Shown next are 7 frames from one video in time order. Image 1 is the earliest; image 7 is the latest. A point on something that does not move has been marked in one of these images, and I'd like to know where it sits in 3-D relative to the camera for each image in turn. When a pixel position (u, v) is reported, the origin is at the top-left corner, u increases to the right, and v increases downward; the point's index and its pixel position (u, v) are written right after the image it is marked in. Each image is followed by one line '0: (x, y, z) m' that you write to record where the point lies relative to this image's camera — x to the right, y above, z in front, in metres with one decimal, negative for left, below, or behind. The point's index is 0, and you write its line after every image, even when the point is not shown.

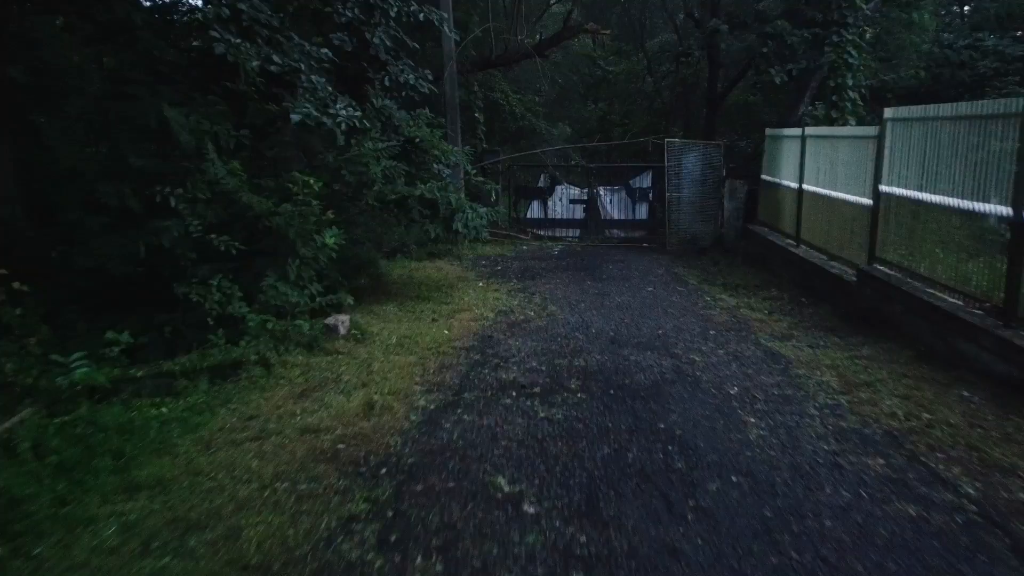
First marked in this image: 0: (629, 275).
0: (+1.9, +0.2, +12.2) m
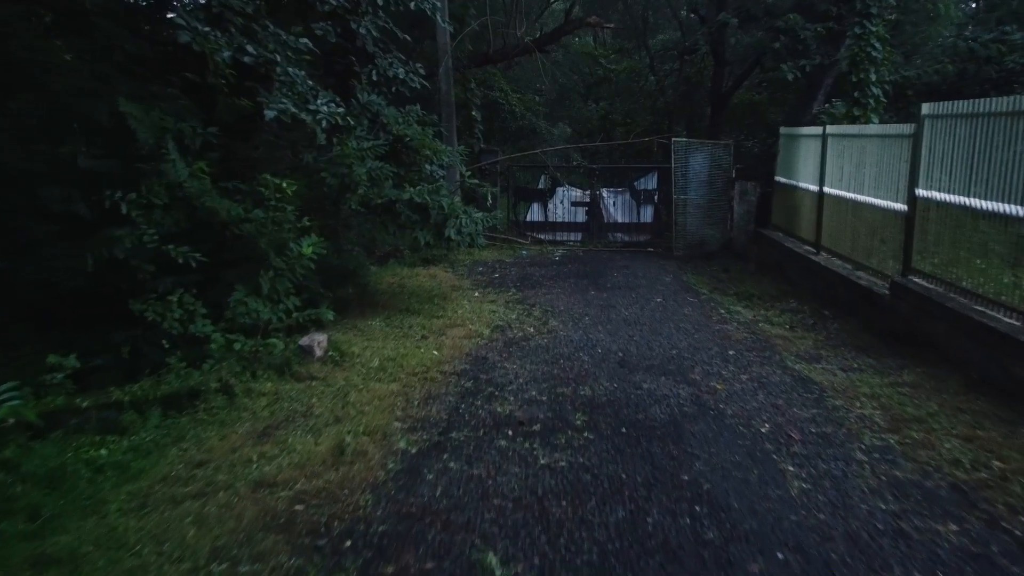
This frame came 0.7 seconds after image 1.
0: (+1.8, +0.1, +11.4) m
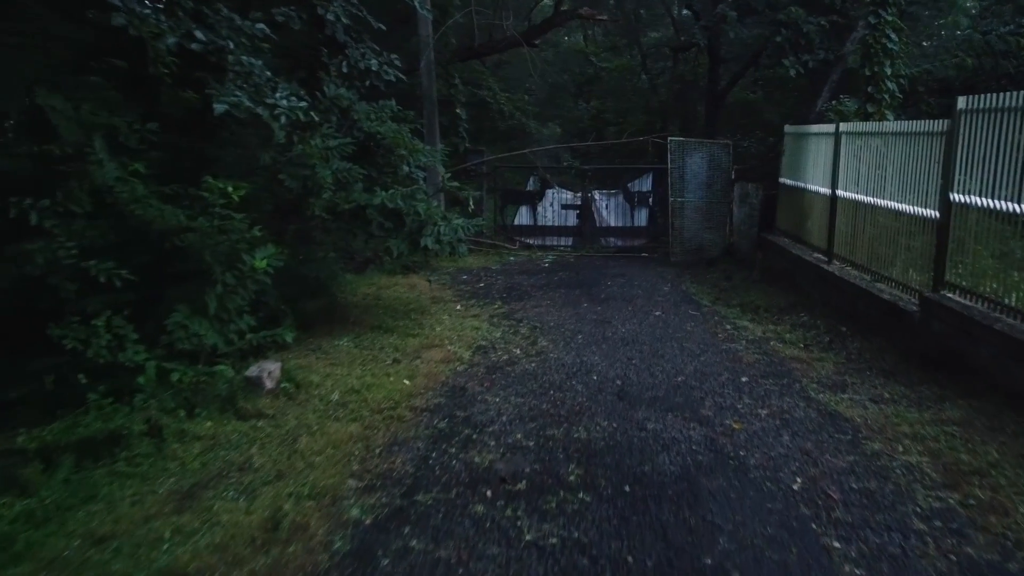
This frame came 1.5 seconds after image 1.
0: (+1.7, -0.1, +10.5) m
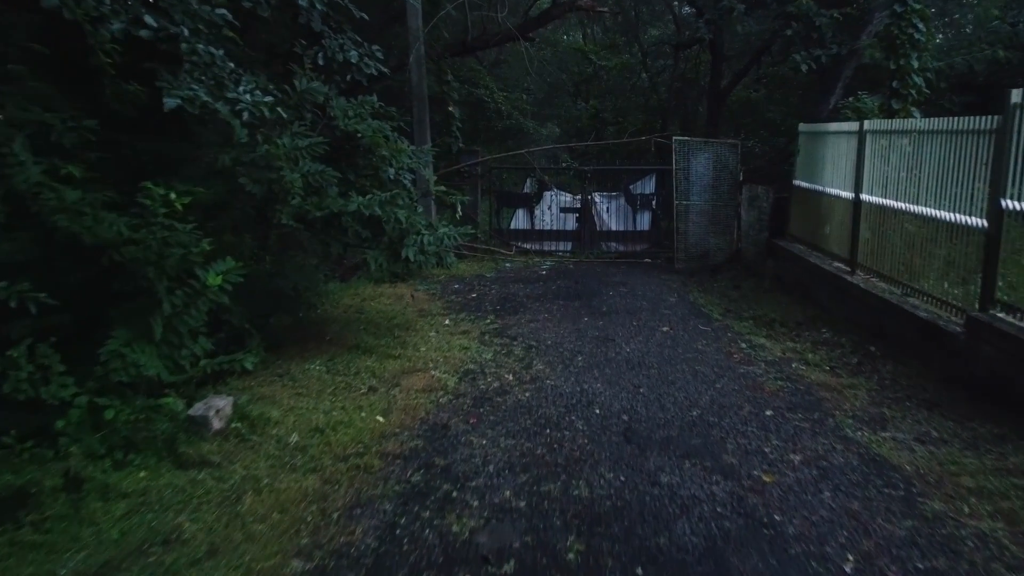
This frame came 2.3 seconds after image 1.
0: (+1.6, -0.2, +9.7) m
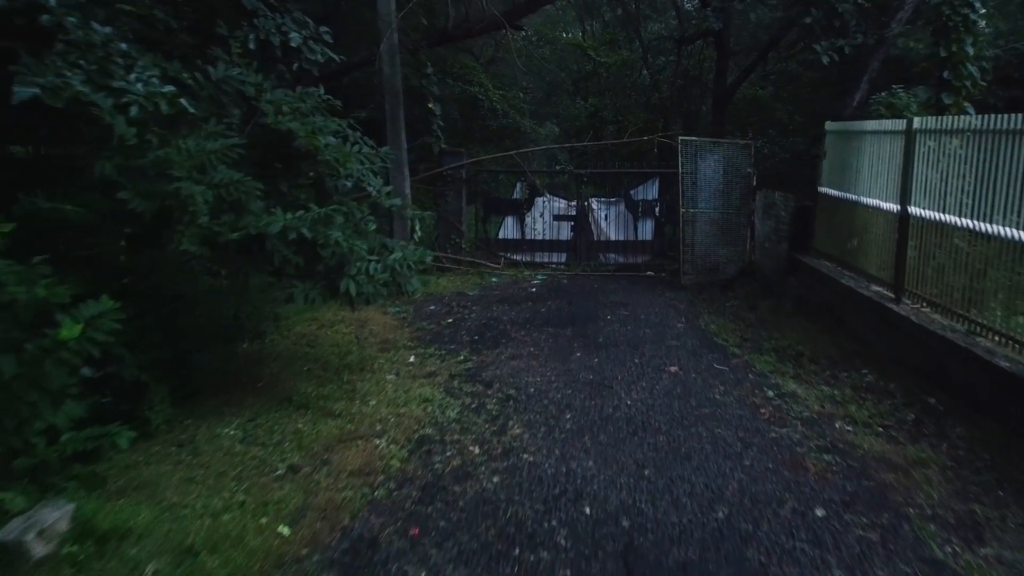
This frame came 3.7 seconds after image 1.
0: (+1.4, -0.5, +8.3) m
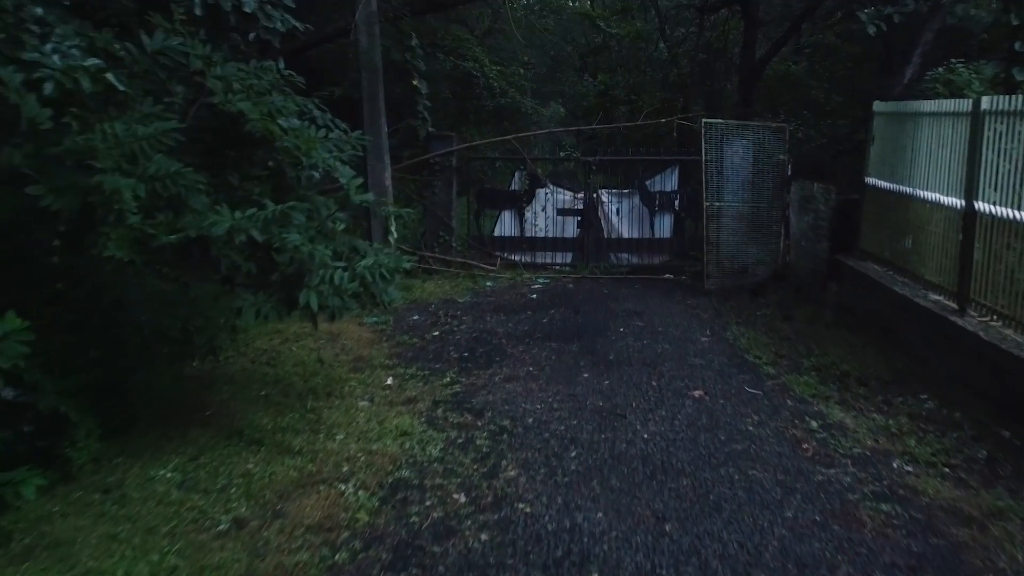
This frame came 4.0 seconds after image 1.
0: (+1.3, -0.5, +7.4) m
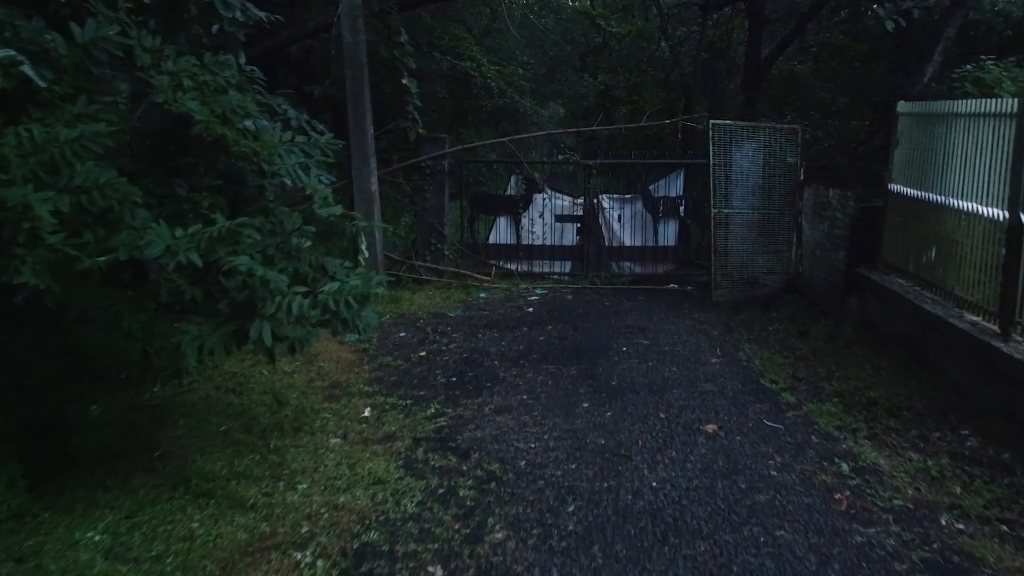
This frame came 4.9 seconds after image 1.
0: (+1.3, -0.7, +6.8) m
